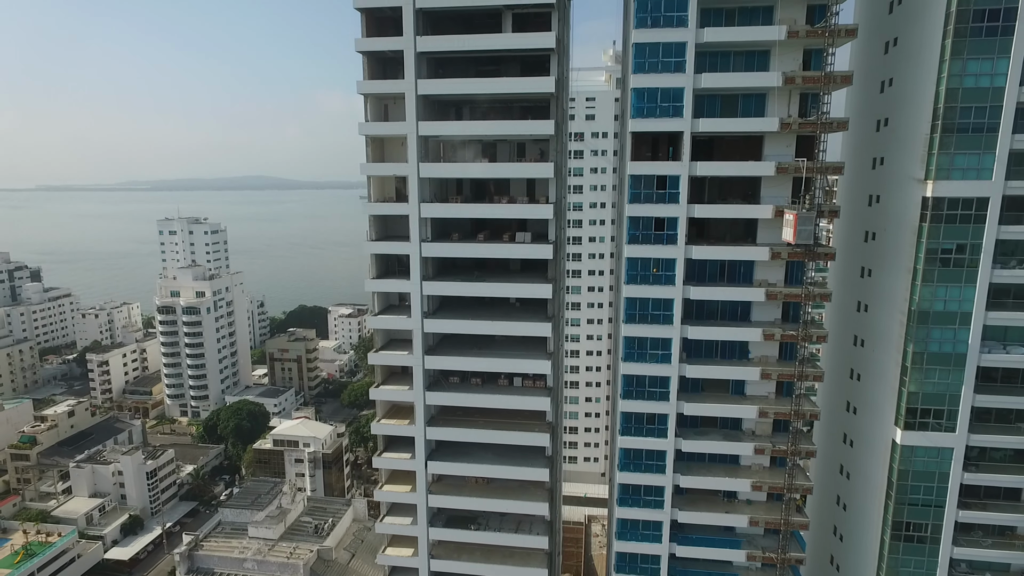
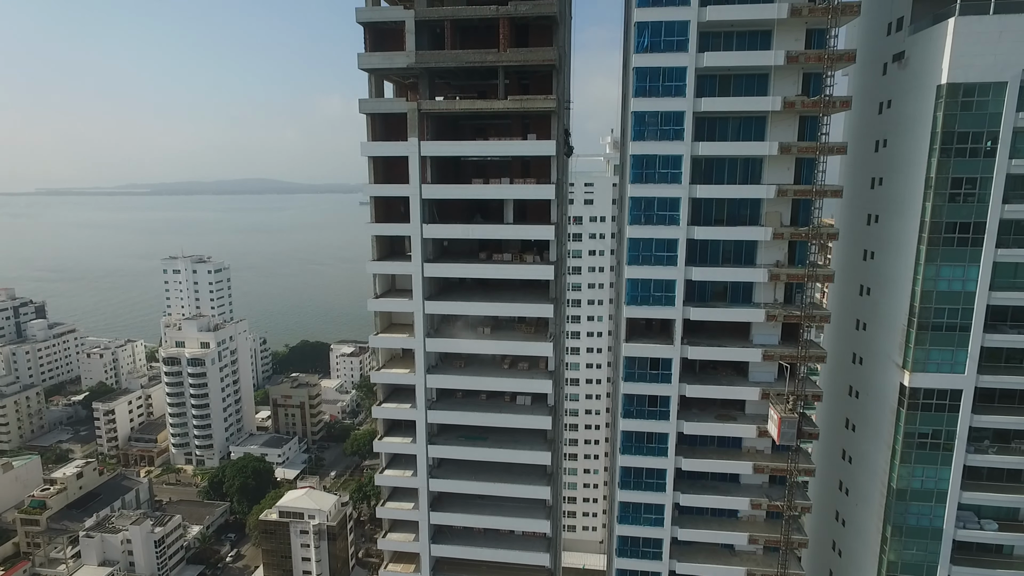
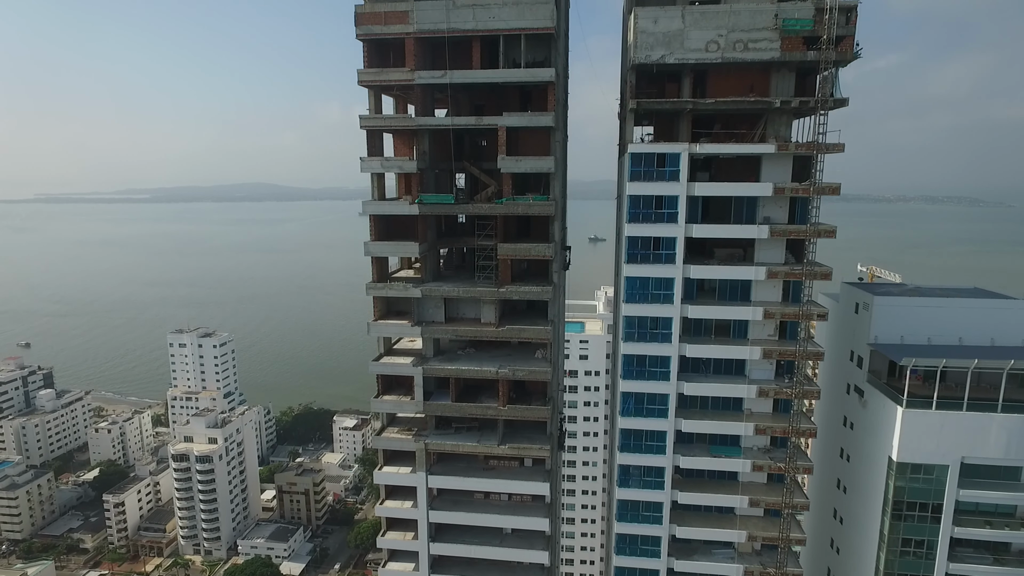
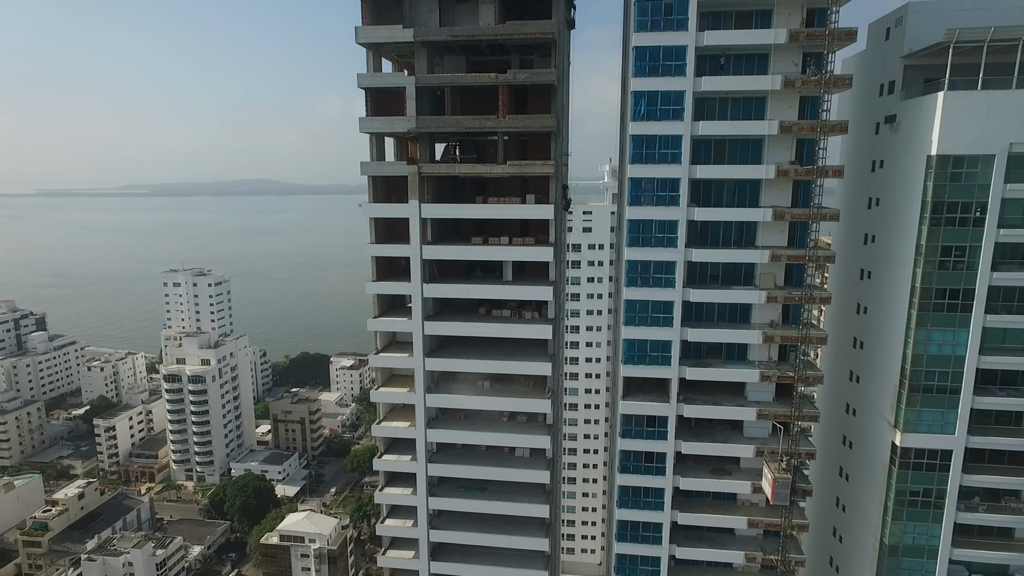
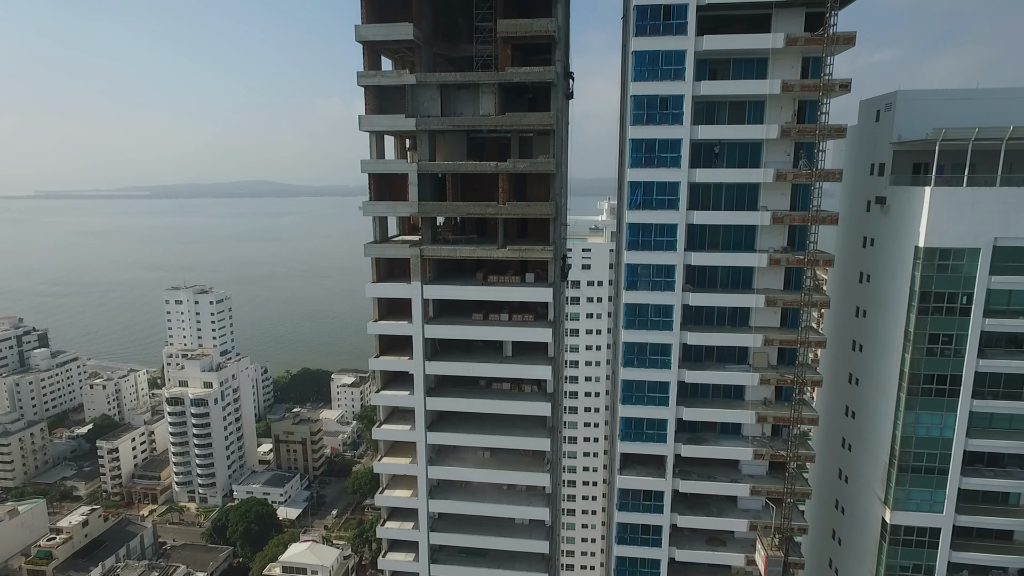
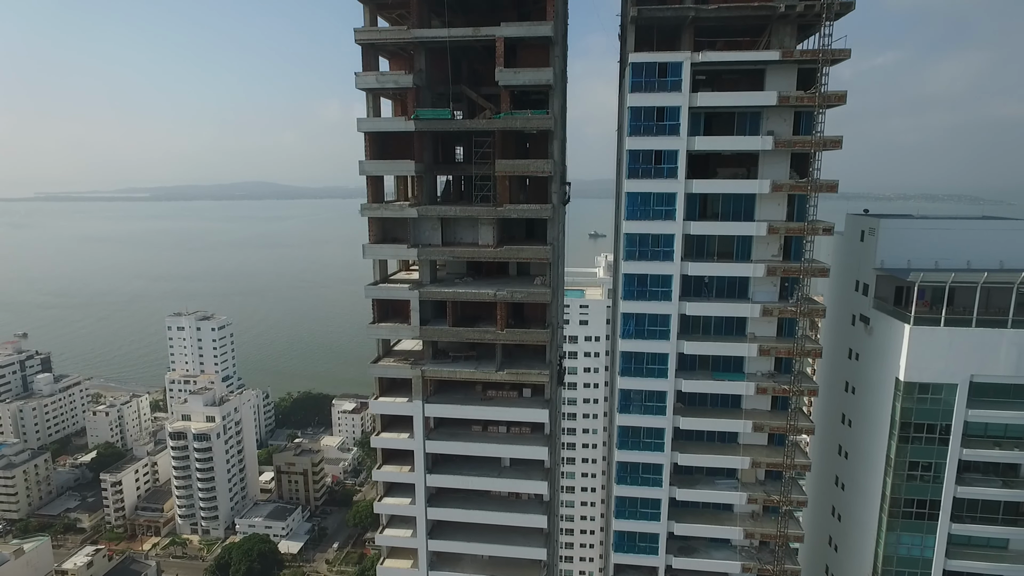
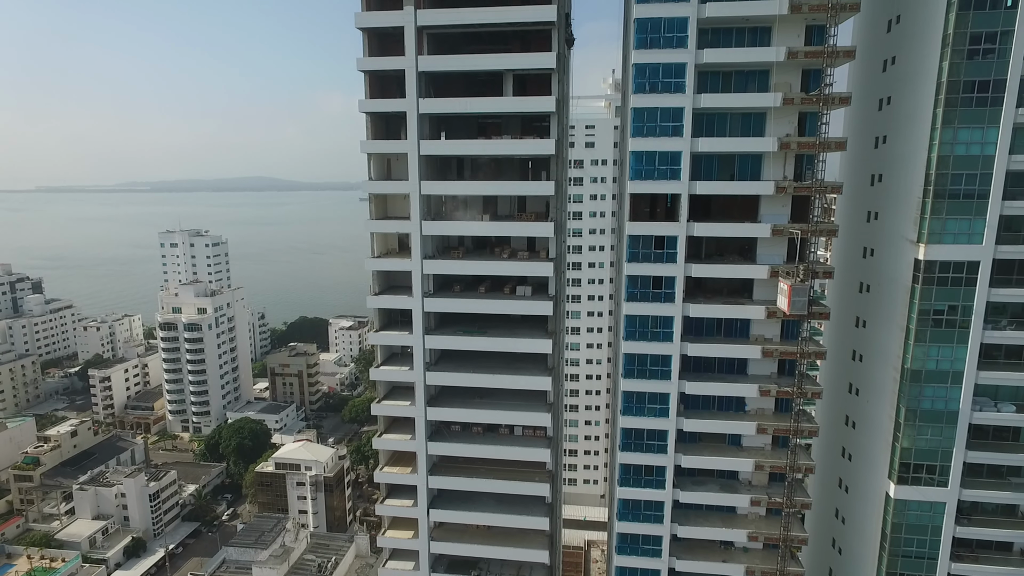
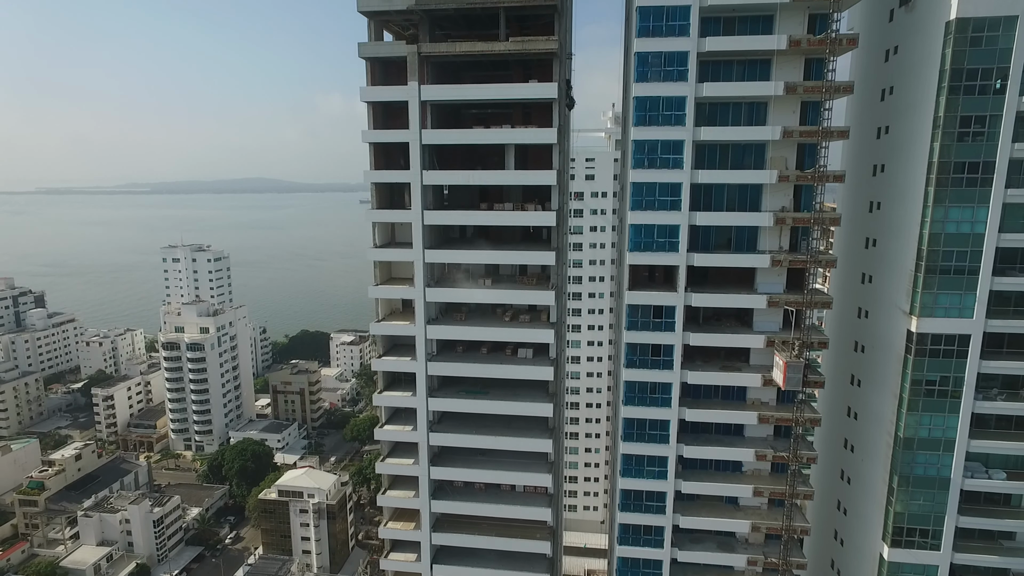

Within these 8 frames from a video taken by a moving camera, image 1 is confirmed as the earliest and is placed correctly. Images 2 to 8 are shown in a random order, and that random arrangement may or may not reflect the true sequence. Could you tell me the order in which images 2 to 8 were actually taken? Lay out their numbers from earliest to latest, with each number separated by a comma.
7, 8, 2, 4, 5, 6, 3
